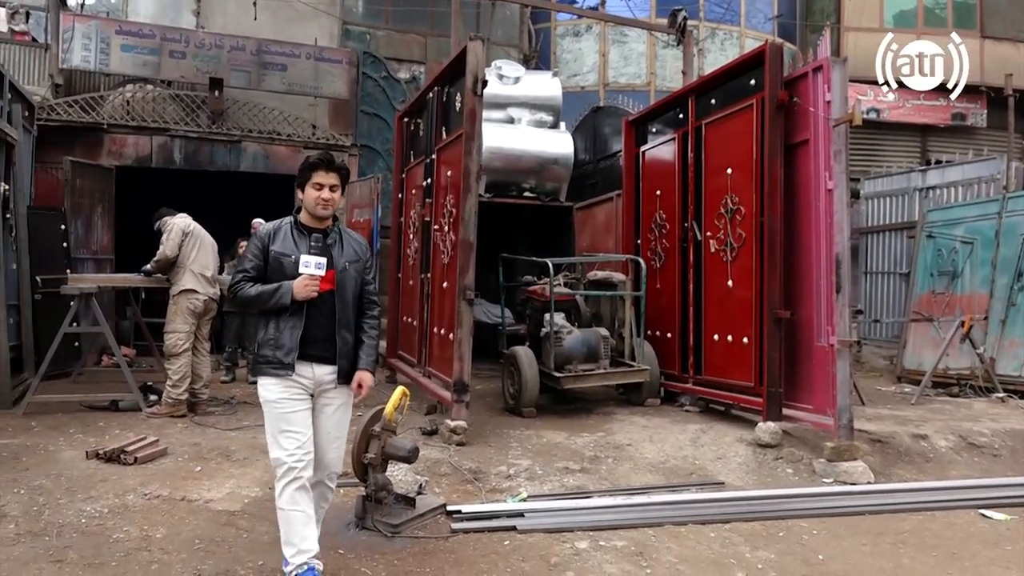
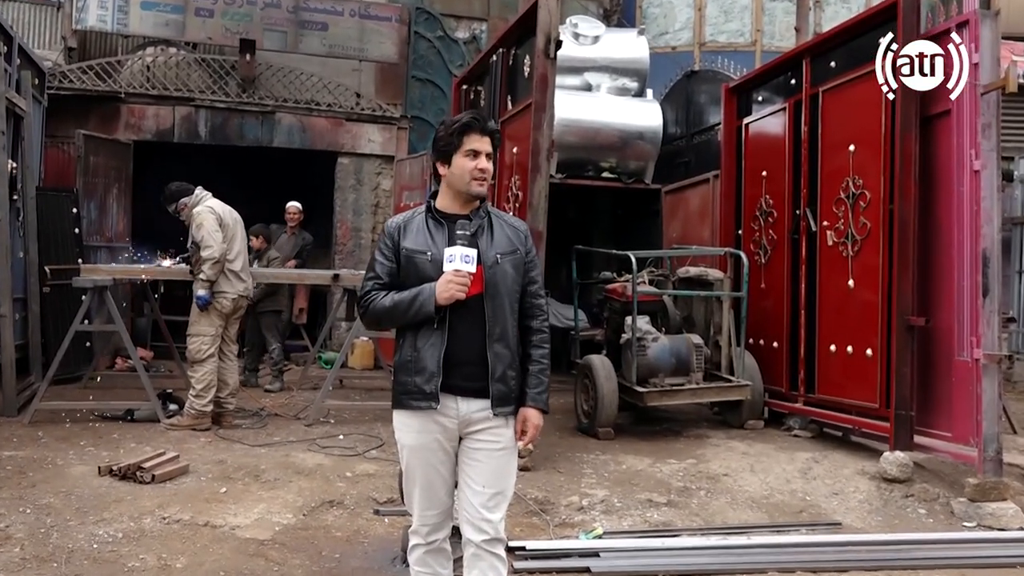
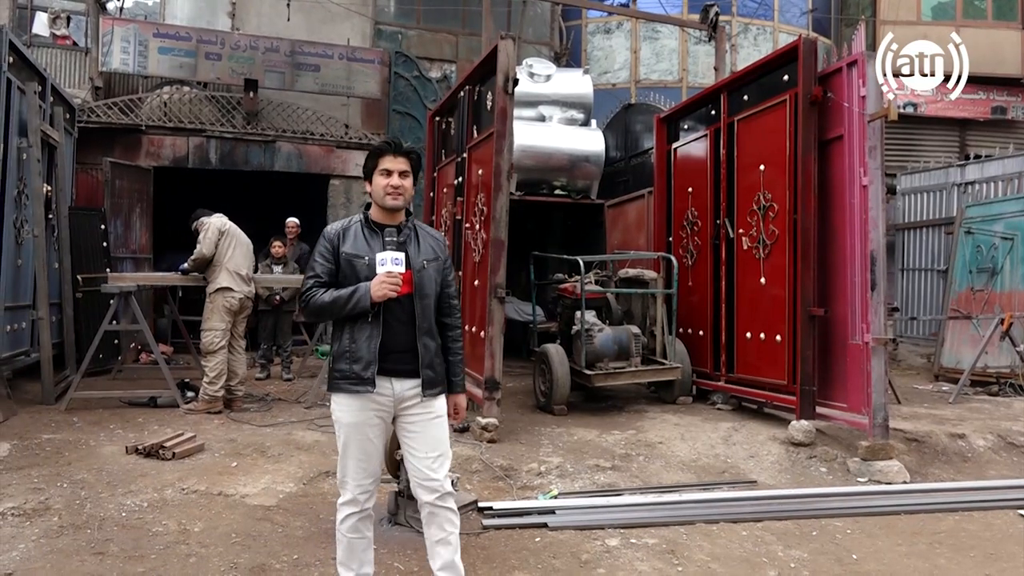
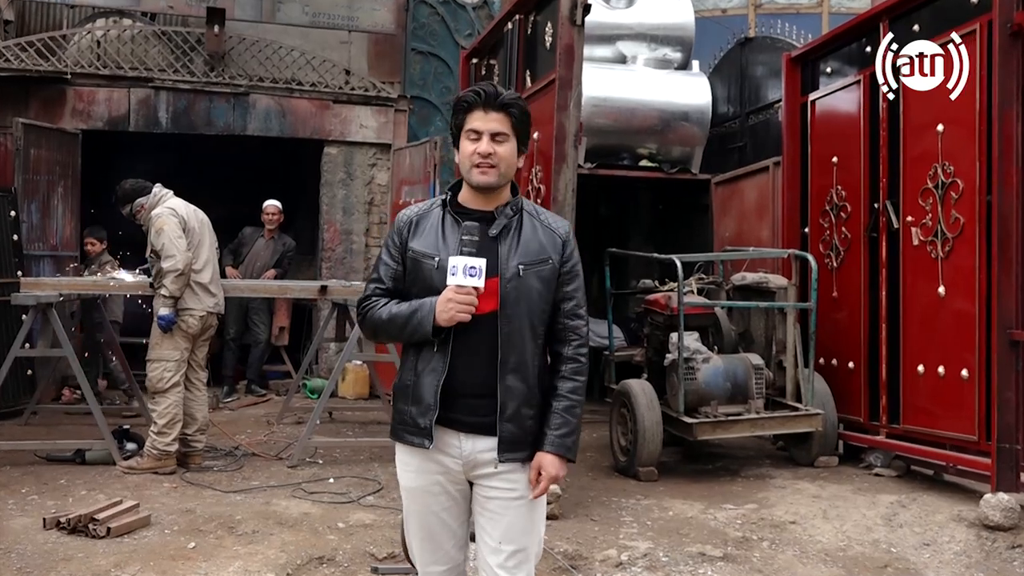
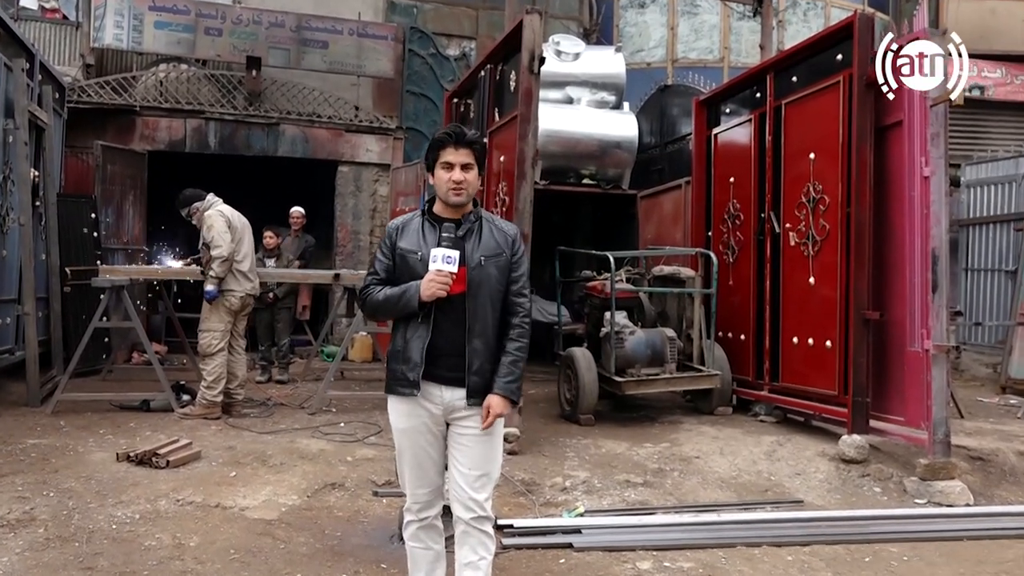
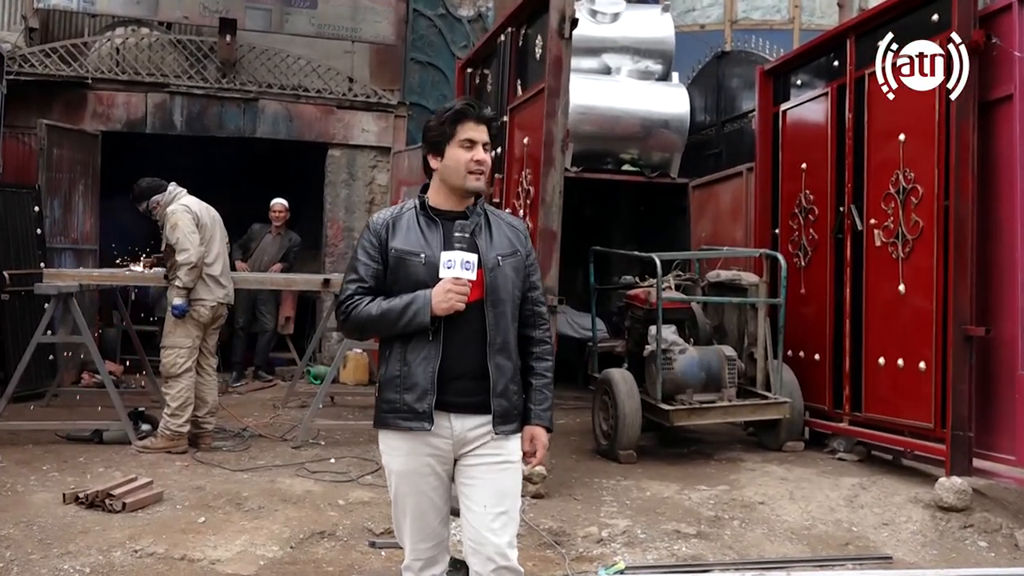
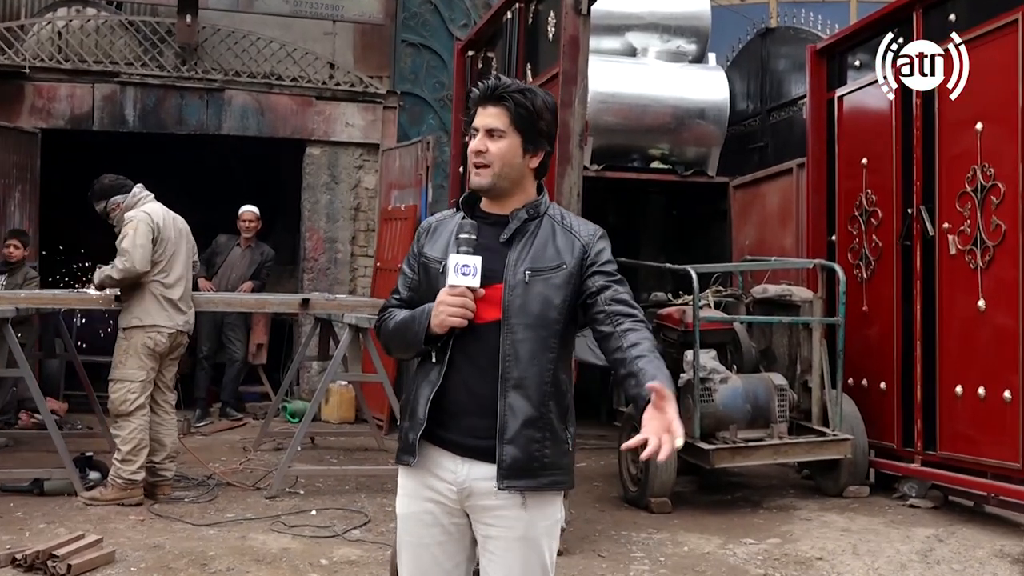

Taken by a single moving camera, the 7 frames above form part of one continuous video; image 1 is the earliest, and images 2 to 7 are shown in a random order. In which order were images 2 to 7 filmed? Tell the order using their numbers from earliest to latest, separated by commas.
3, 5, 2, 6, 4, 7
